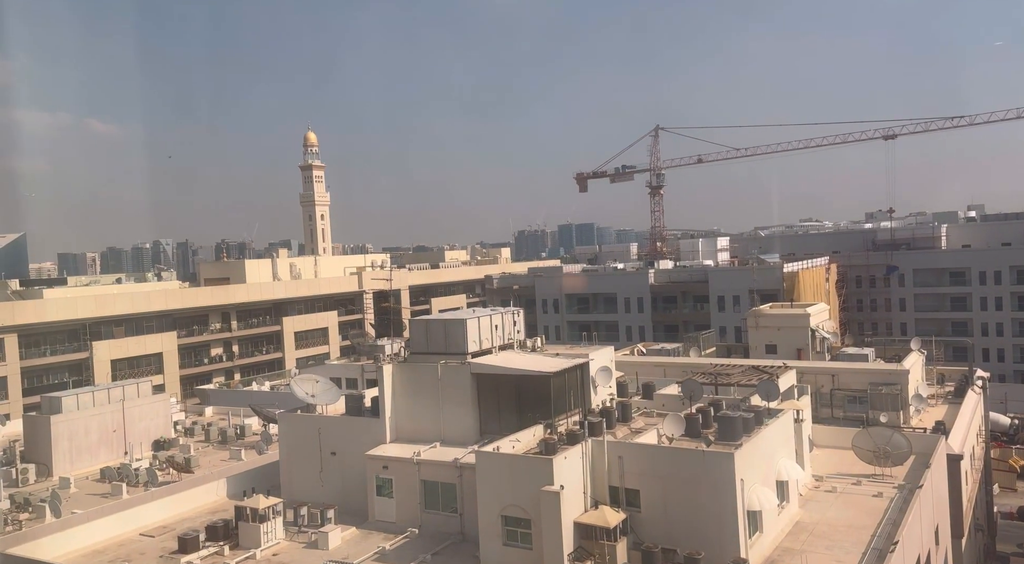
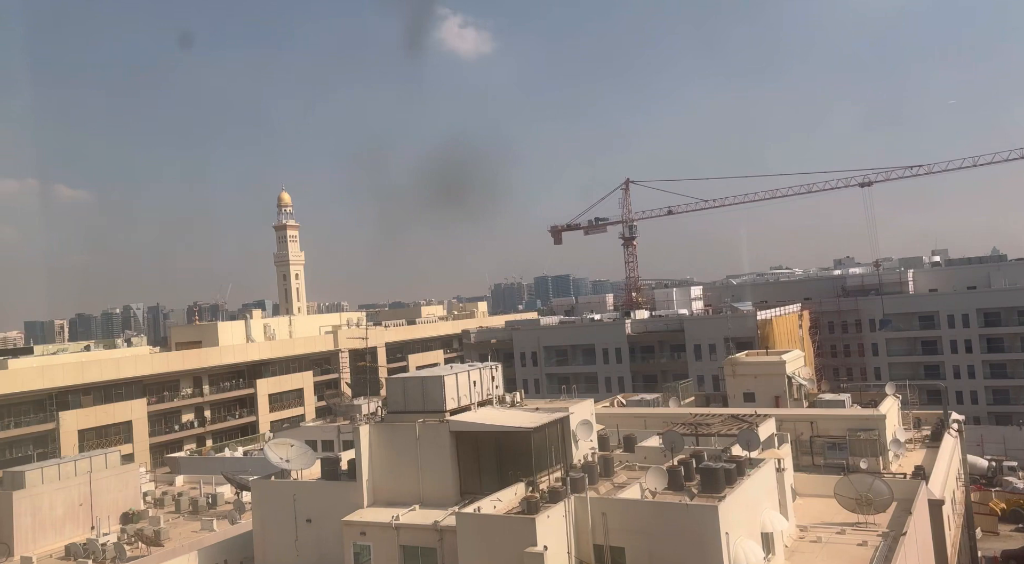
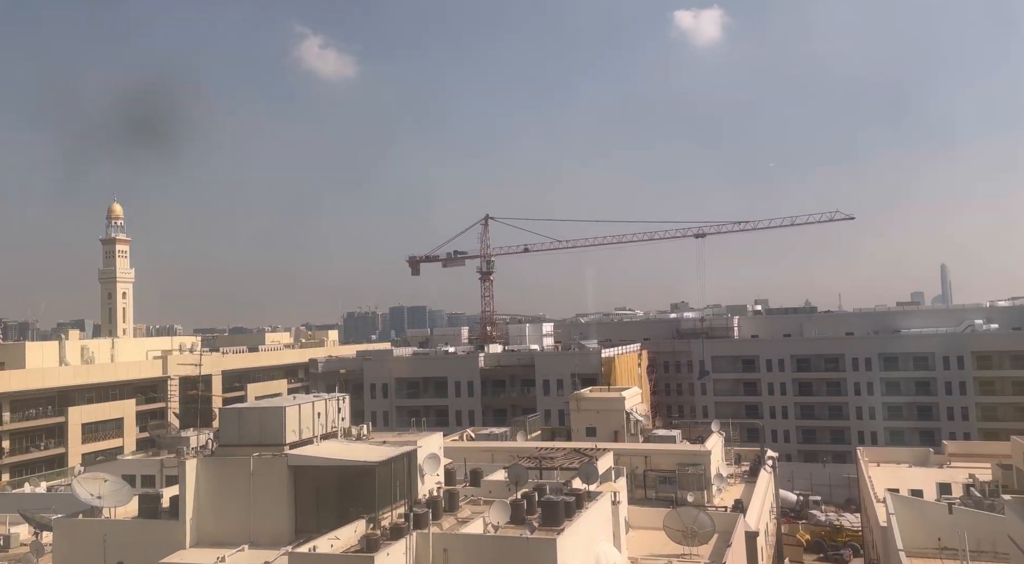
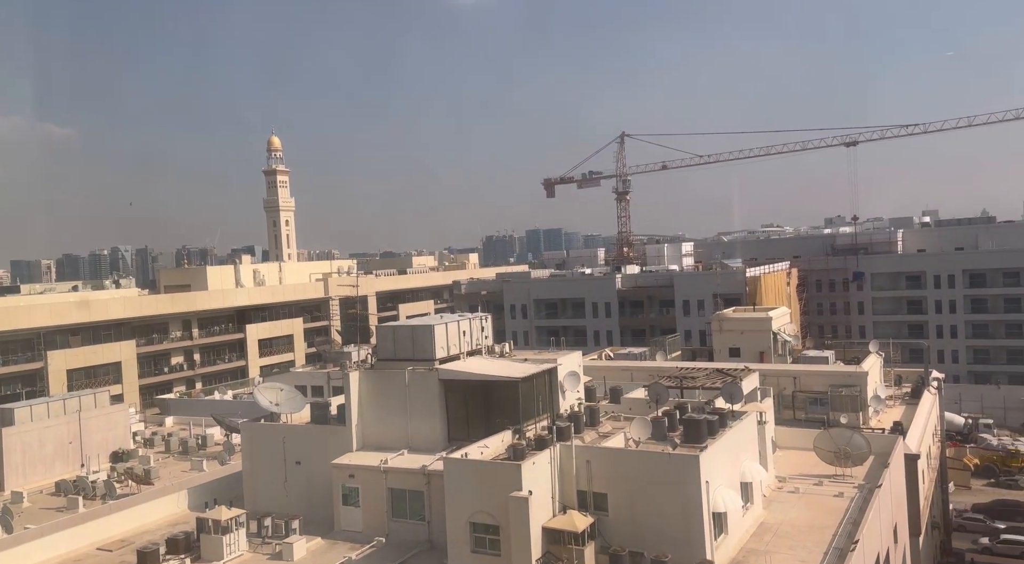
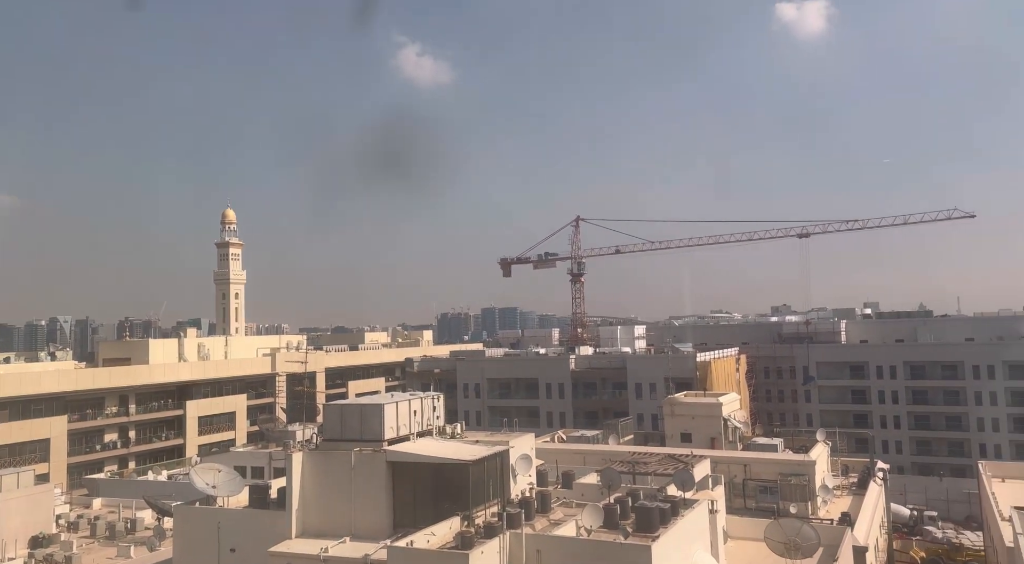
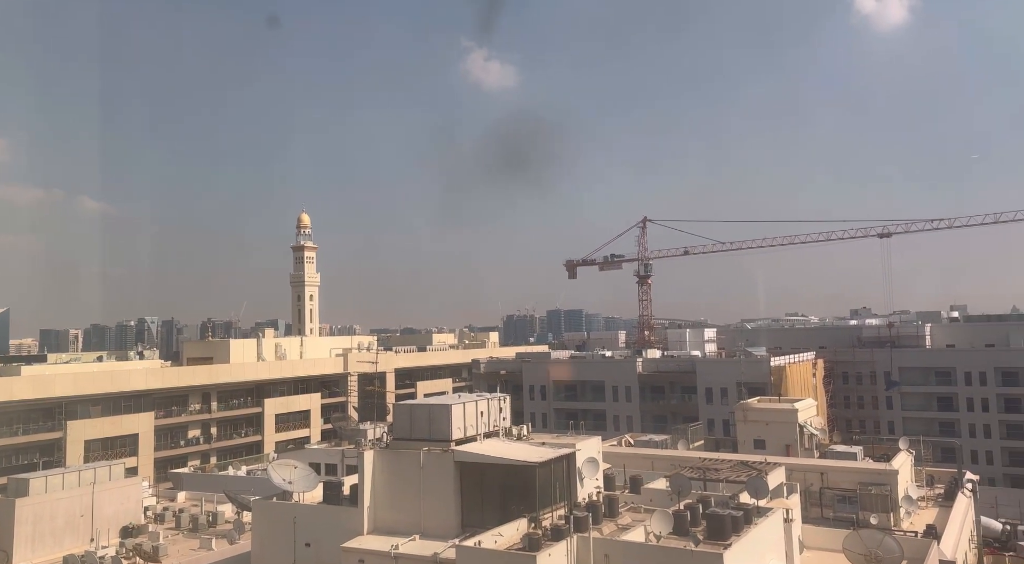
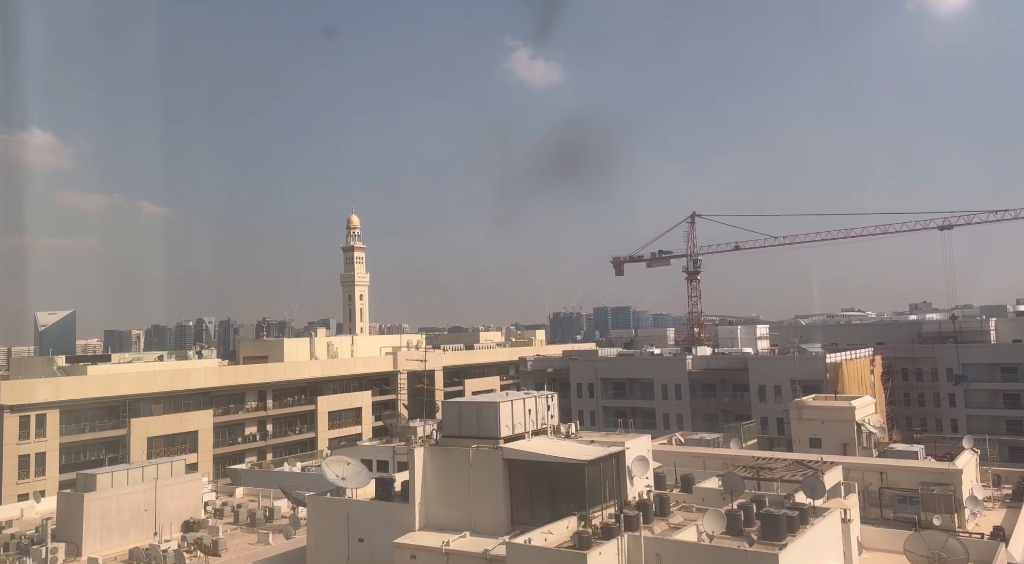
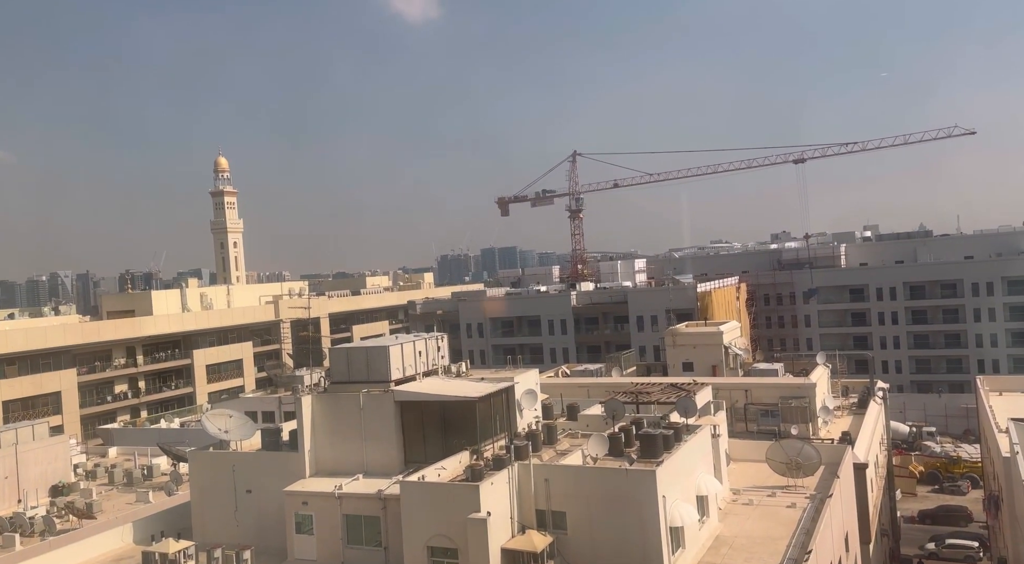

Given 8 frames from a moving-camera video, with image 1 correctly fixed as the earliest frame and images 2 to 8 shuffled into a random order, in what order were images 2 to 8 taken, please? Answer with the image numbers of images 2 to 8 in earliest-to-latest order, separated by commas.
4, 8, 2, 7, 6, 5, 3
